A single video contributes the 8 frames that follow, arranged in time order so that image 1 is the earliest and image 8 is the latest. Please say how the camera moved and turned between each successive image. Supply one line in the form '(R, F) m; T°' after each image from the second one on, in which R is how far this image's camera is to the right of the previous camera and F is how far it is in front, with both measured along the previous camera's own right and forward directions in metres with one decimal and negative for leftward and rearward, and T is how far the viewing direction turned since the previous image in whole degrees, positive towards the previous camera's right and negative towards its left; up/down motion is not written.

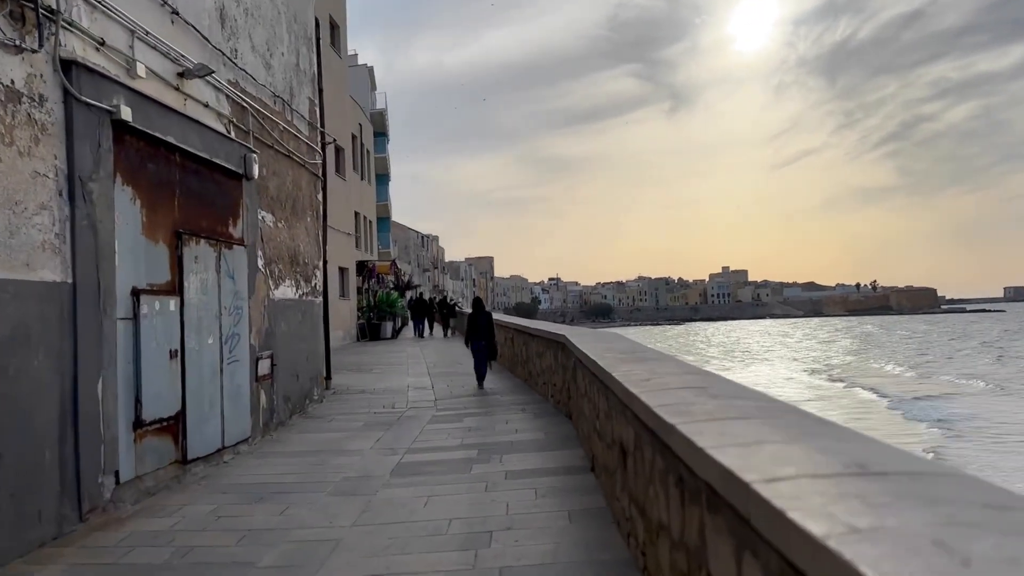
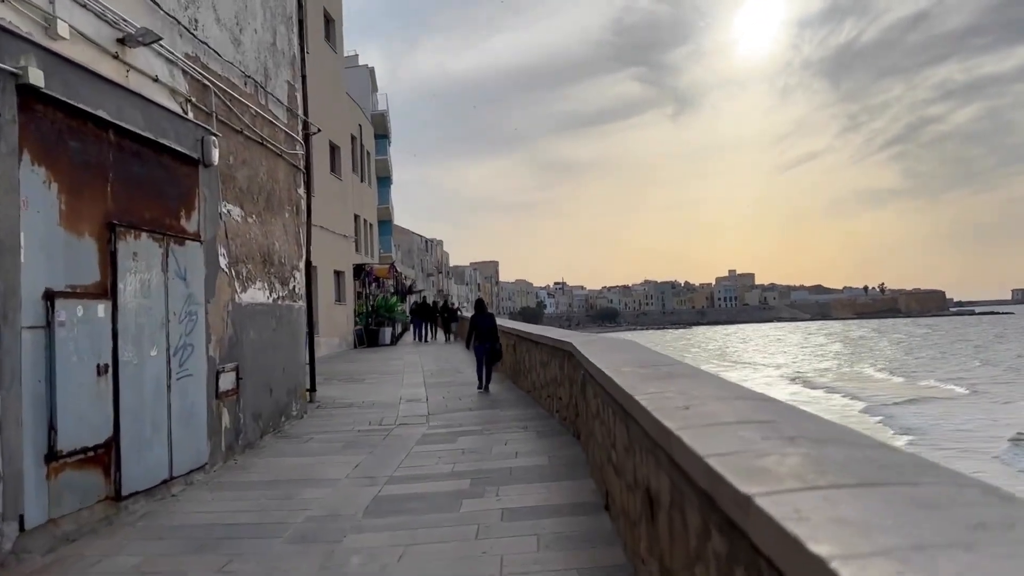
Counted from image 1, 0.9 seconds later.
(+0.1, +1.1) m; 0°
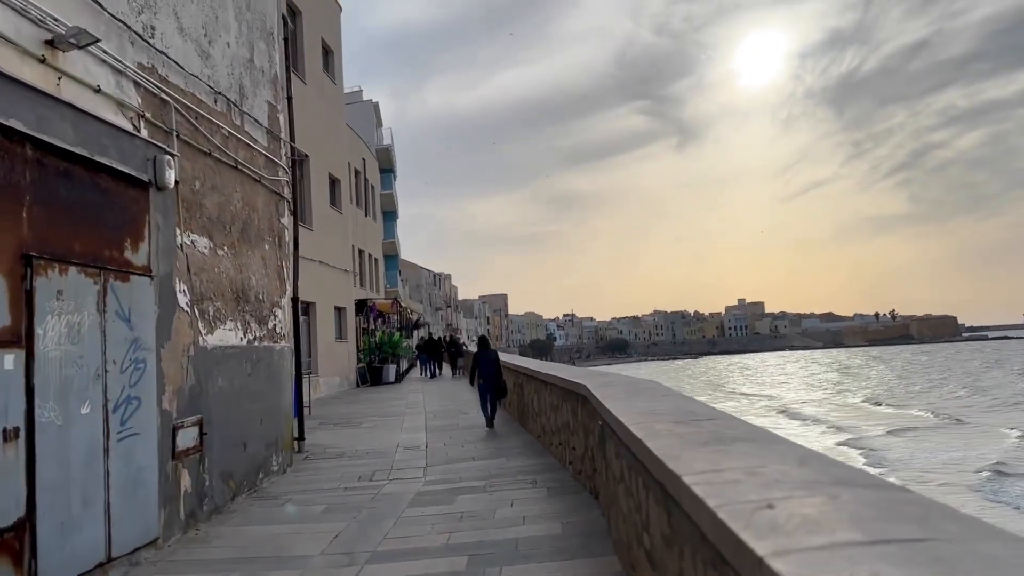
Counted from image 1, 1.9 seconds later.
(0.0, +1.0) m; -1°
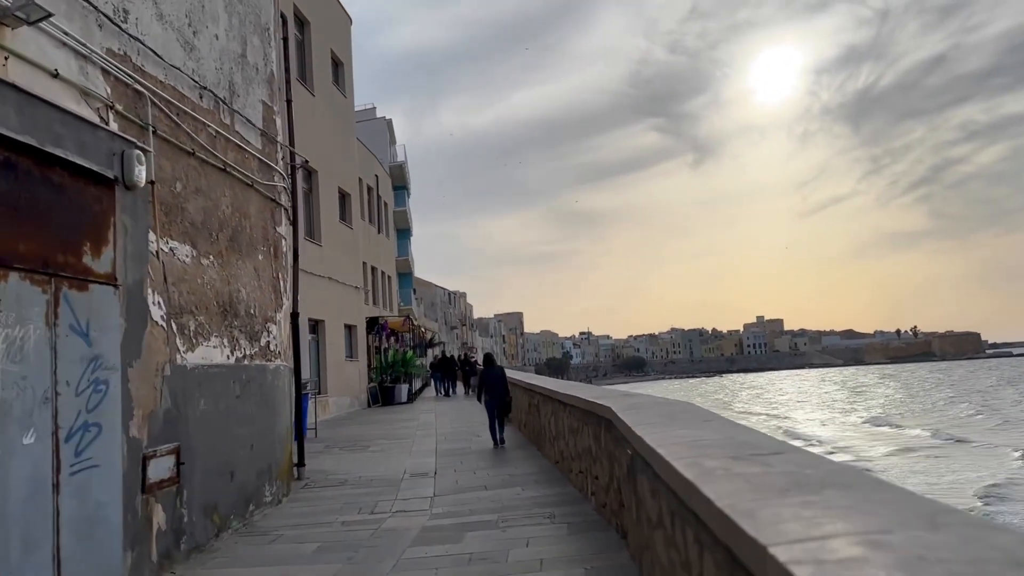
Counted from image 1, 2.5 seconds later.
(0.0, +0.7) m; -1°
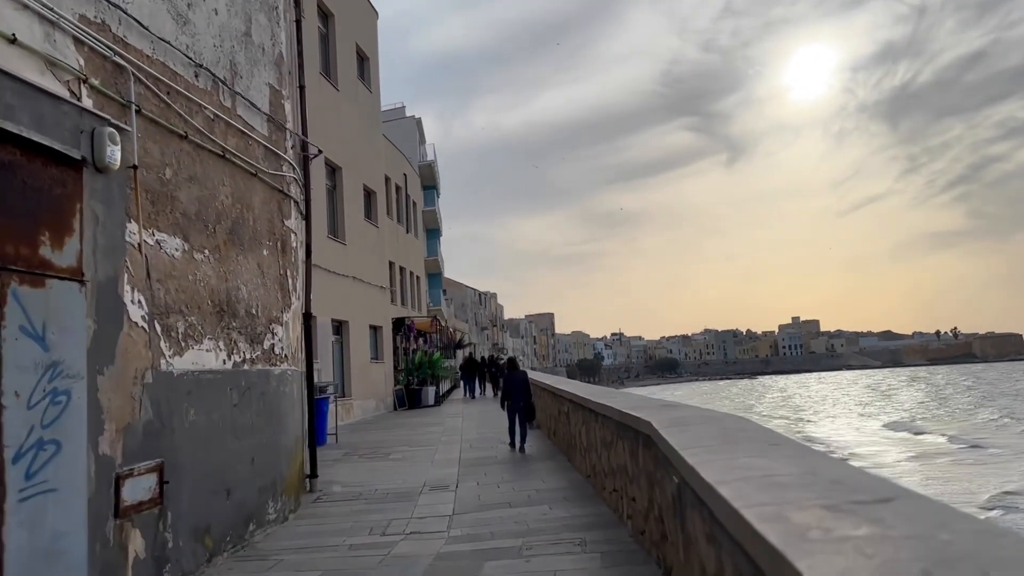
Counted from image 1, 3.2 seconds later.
(0.0, +0.7) m; -2°
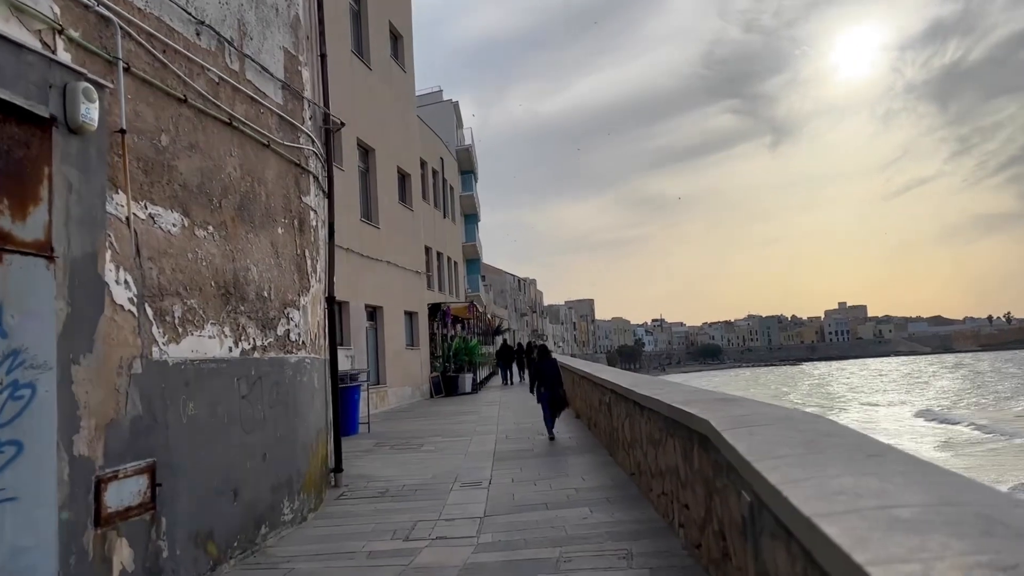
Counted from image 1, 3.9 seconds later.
(0.0, +0.7) m; -3°
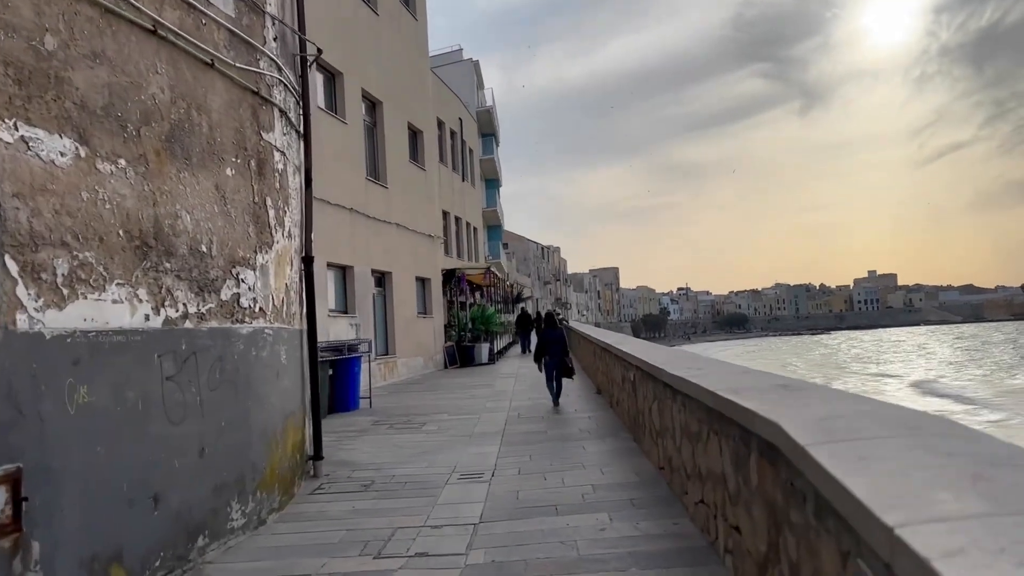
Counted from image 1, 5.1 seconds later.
(+0.1, +1.3) m; -2°
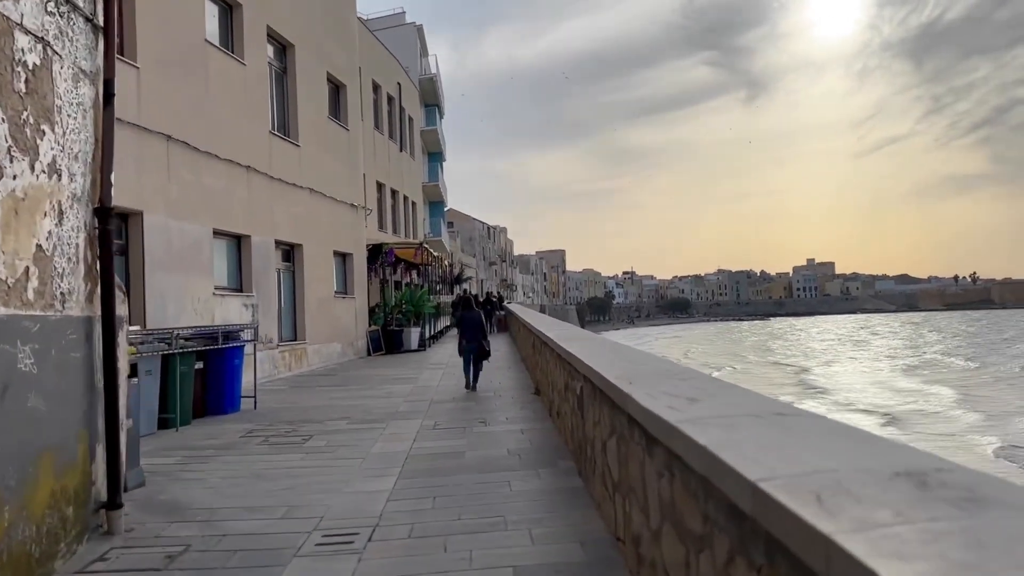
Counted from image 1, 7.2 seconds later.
(+0.3, +2.2) m; +4°
